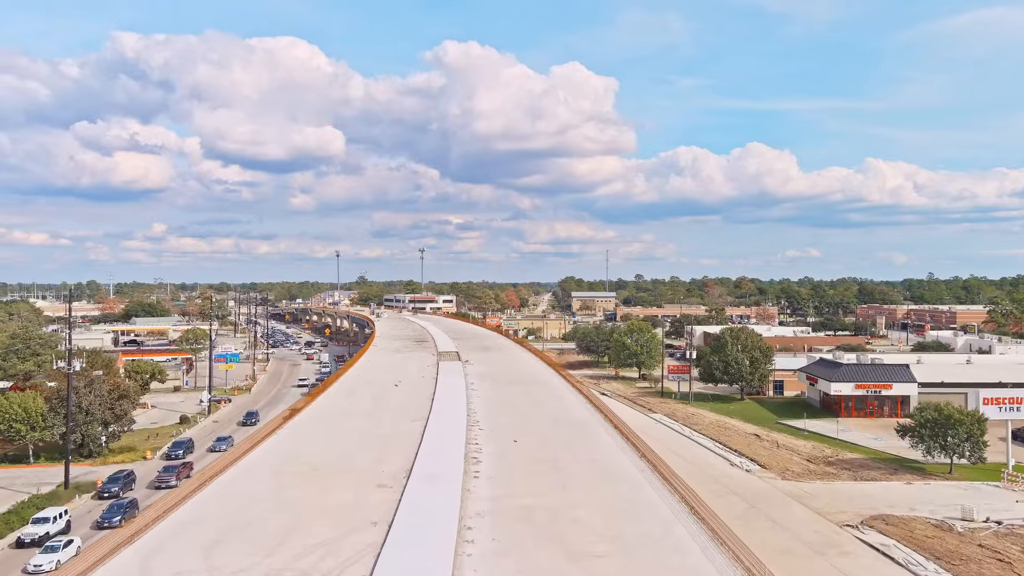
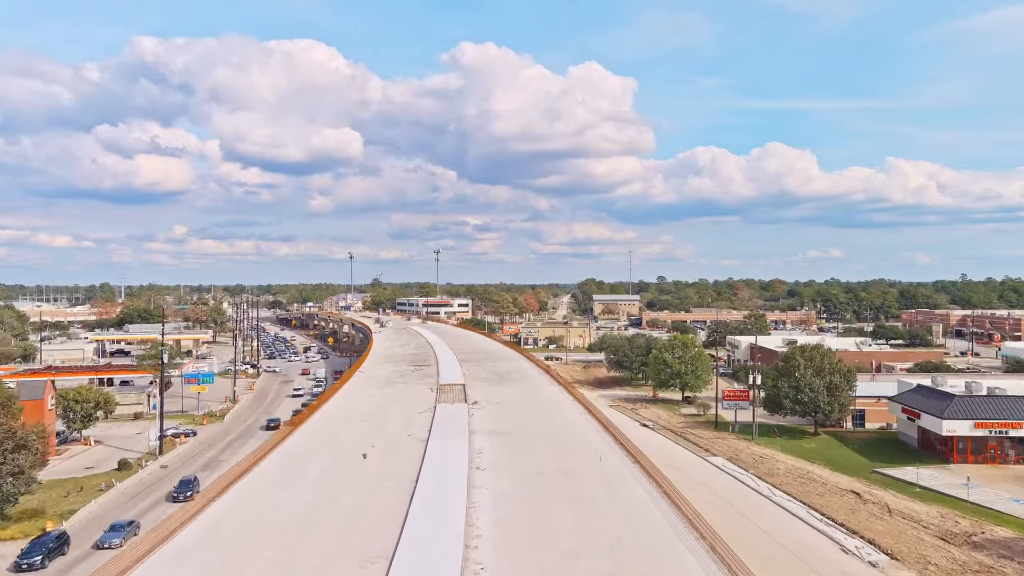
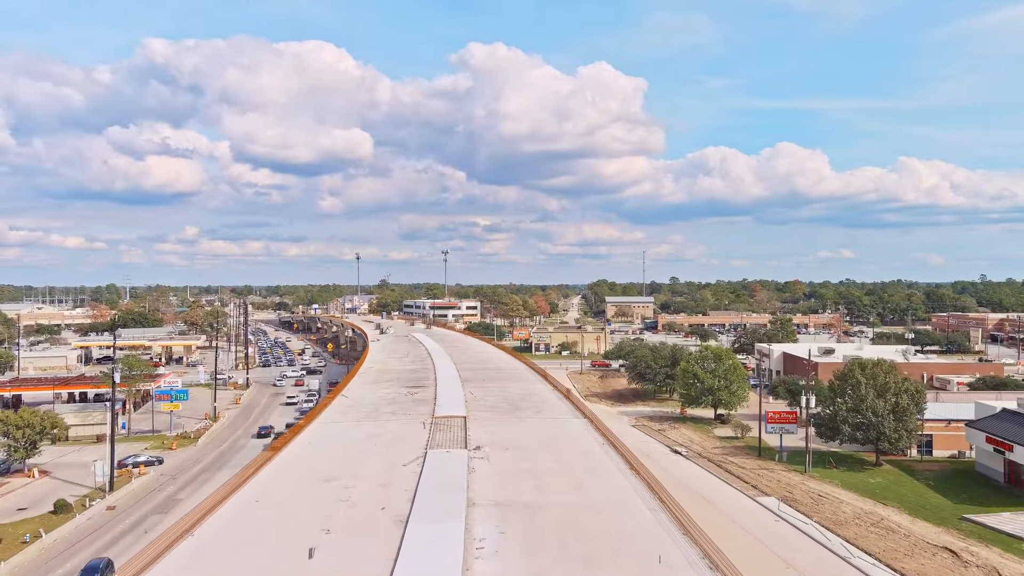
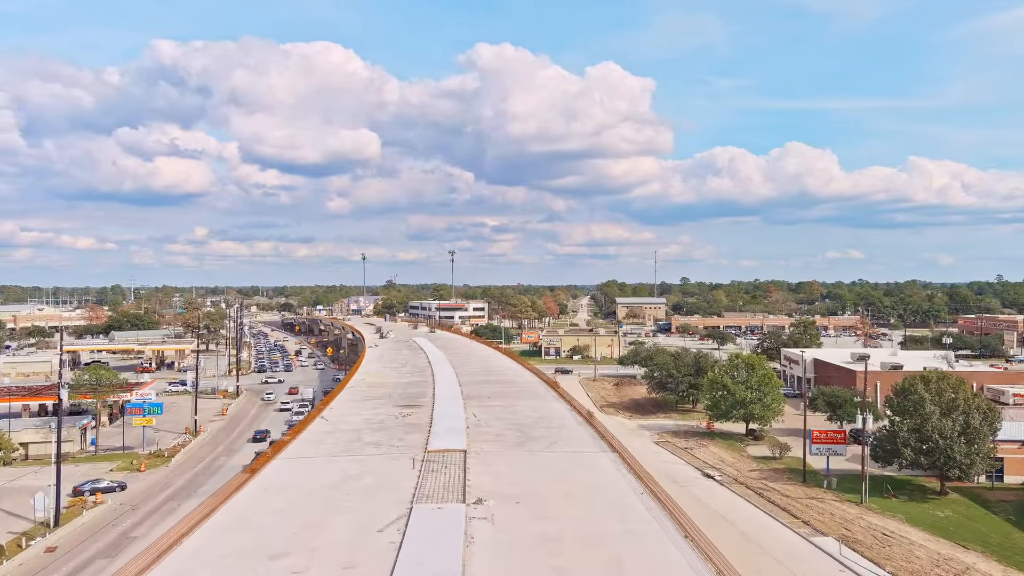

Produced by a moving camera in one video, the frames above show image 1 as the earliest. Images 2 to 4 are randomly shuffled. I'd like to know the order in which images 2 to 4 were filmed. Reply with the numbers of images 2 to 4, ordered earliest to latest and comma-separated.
2, 3, 4
